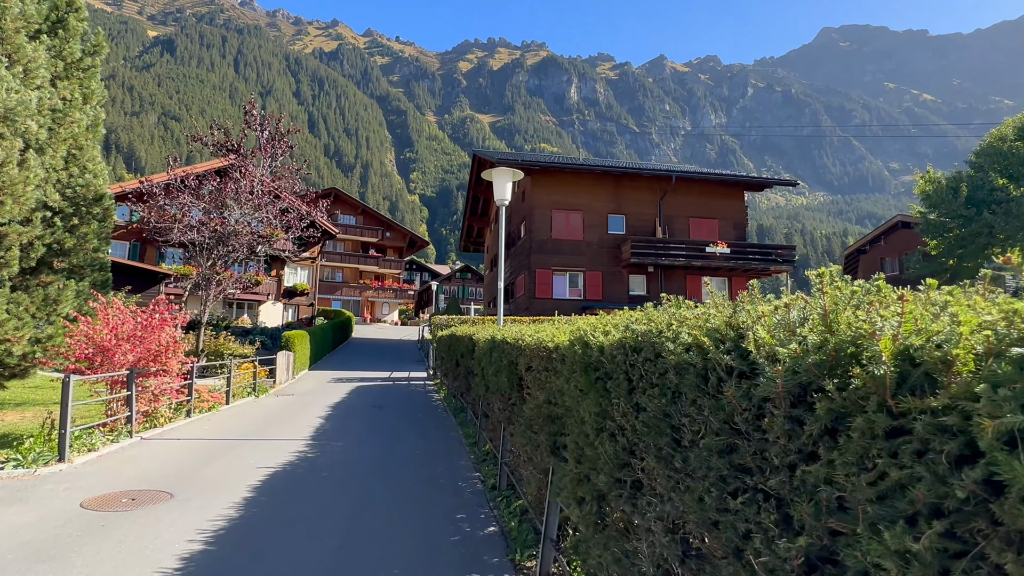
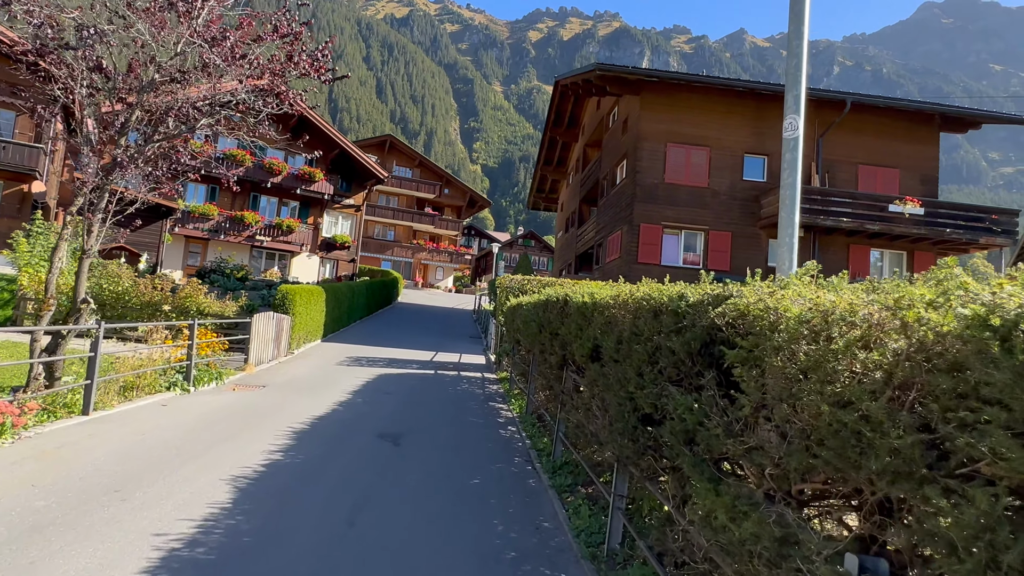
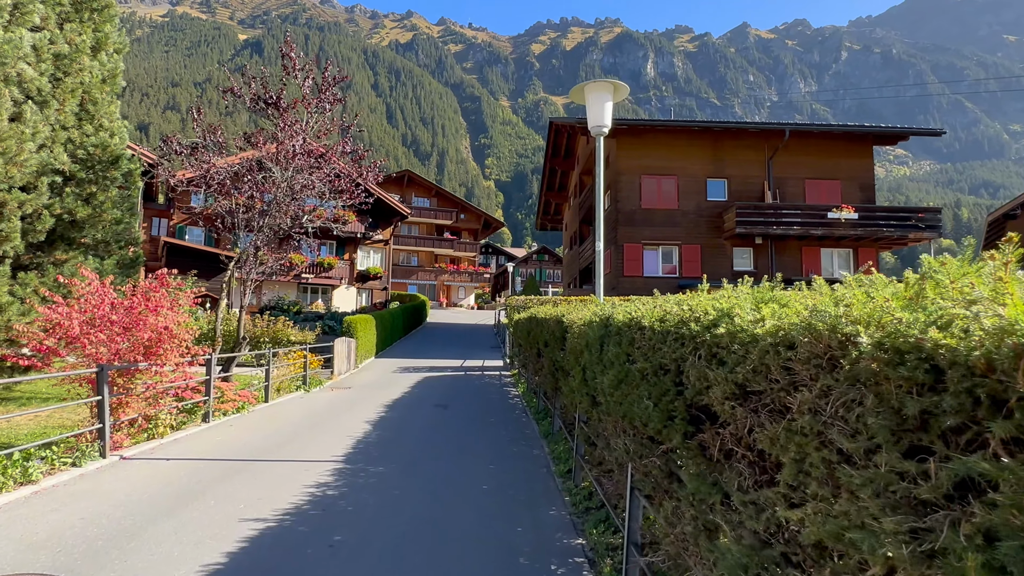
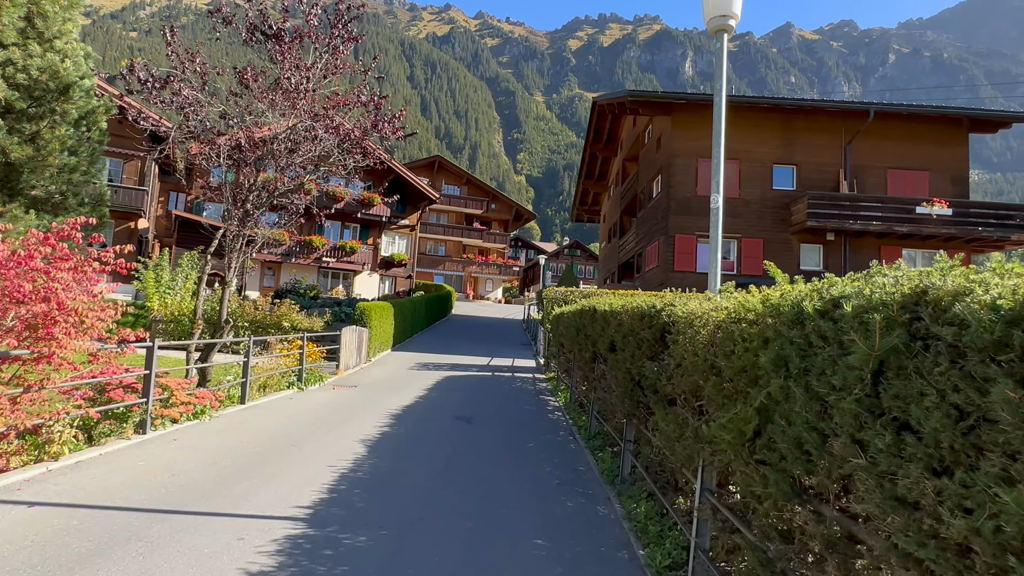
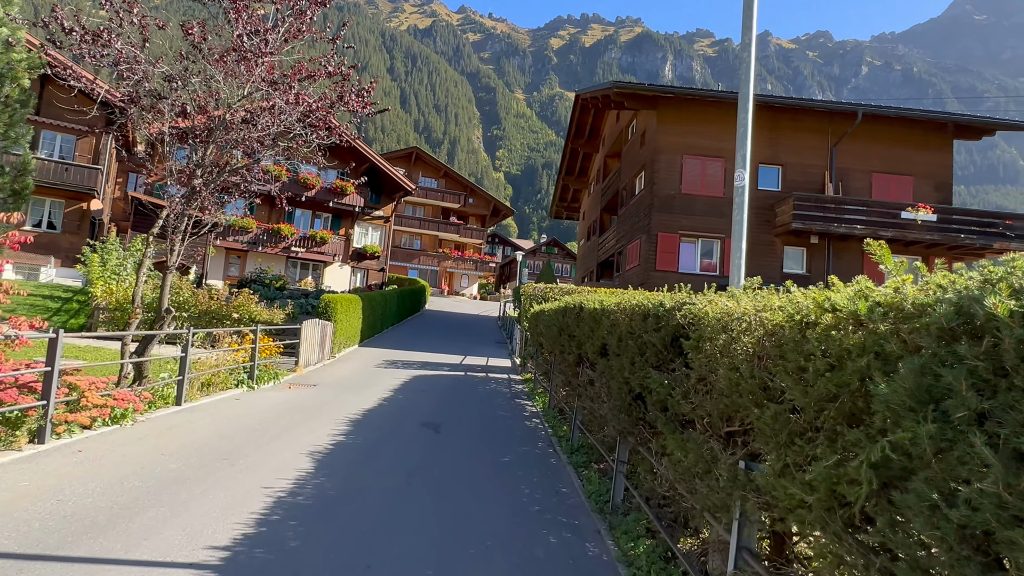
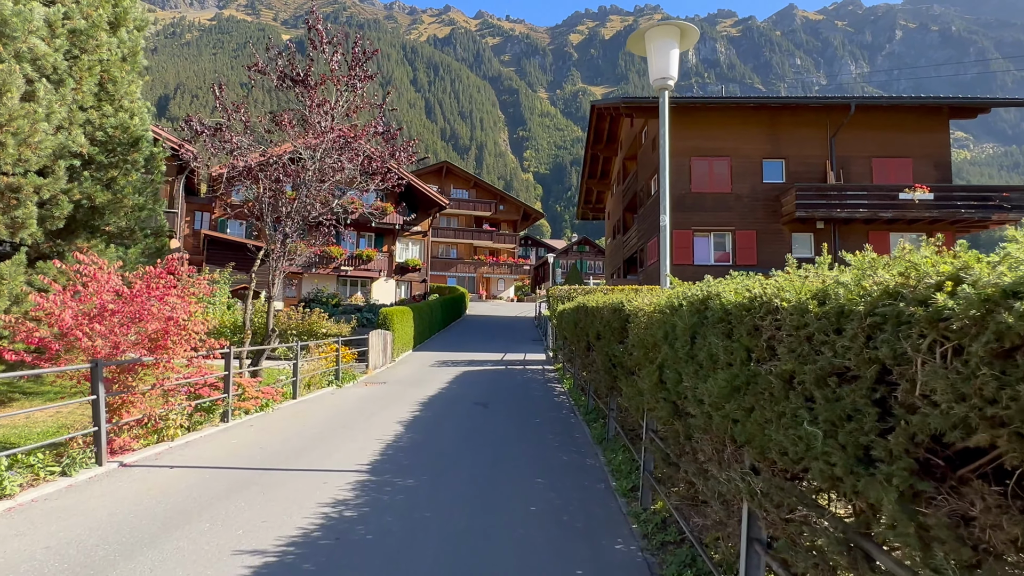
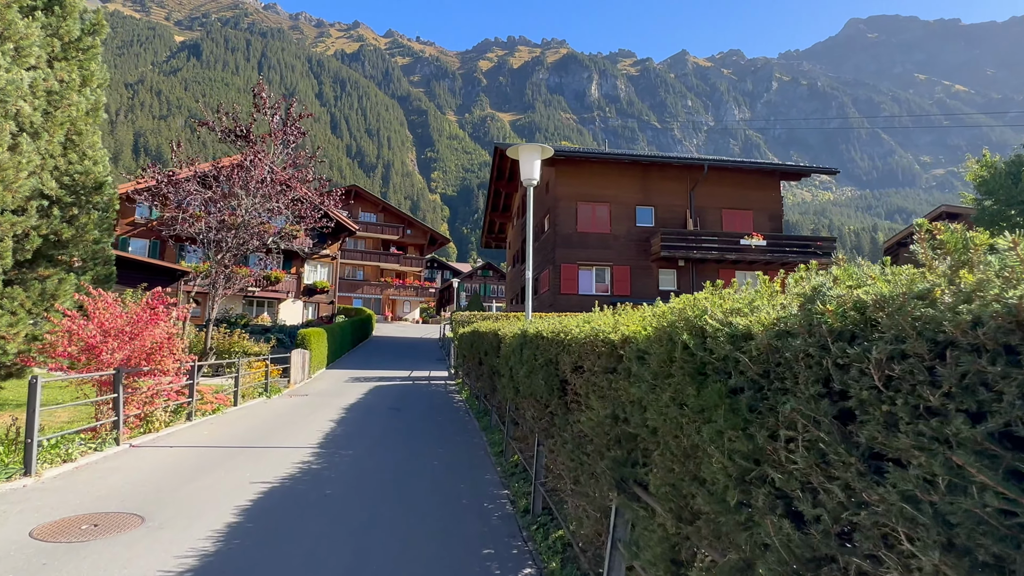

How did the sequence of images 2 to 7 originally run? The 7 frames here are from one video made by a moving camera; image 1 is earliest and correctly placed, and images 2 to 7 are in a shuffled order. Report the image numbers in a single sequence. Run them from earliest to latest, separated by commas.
7, 3, 6, 4, 5, 2
